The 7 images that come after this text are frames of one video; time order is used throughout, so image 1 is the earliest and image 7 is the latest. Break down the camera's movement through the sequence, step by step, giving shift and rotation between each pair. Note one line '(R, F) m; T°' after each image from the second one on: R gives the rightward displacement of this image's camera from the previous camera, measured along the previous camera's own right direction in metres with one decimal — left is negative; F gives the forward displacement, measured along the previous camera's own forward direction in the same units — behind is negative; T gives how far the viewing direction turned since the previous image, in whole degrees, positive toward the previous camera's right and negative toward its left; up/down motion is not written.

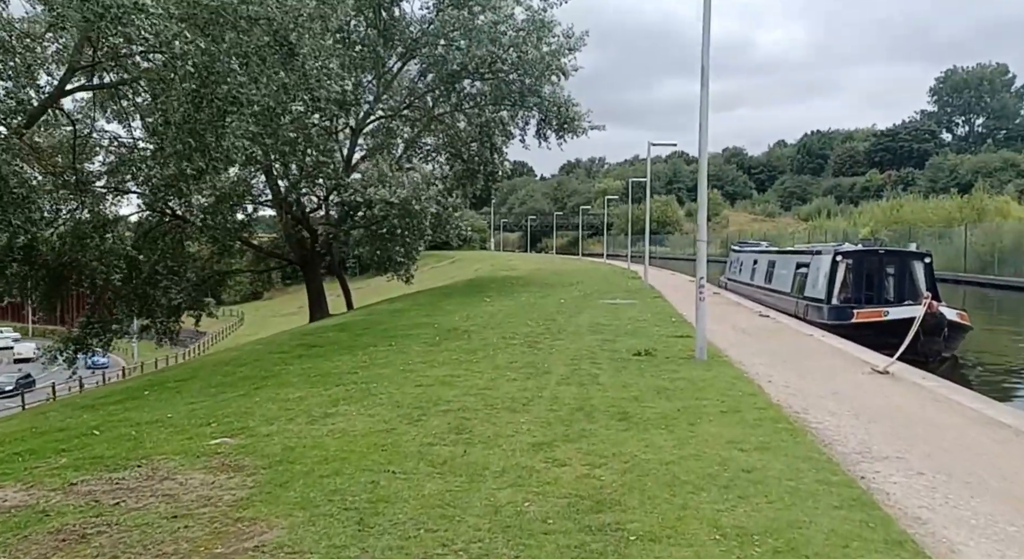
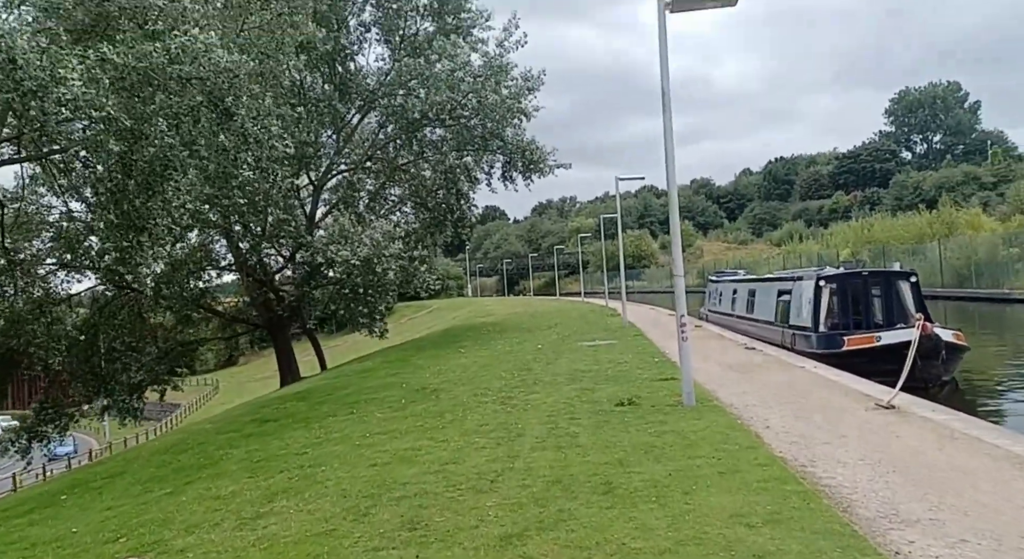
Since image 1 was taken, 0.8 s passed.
(+0.2, +1.0) m; +2°
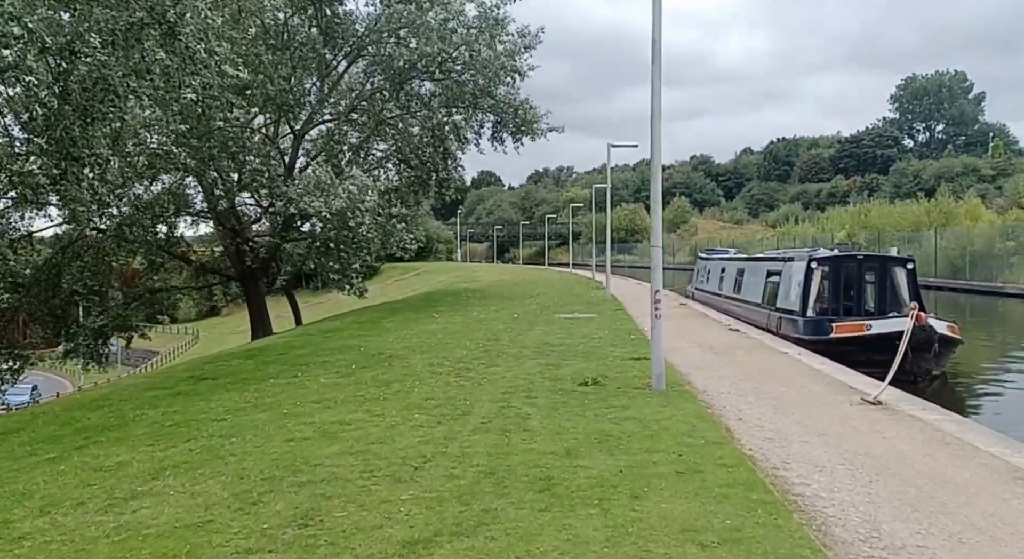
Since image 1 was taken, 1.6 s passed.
(+0.4, +1.0) m; +1°
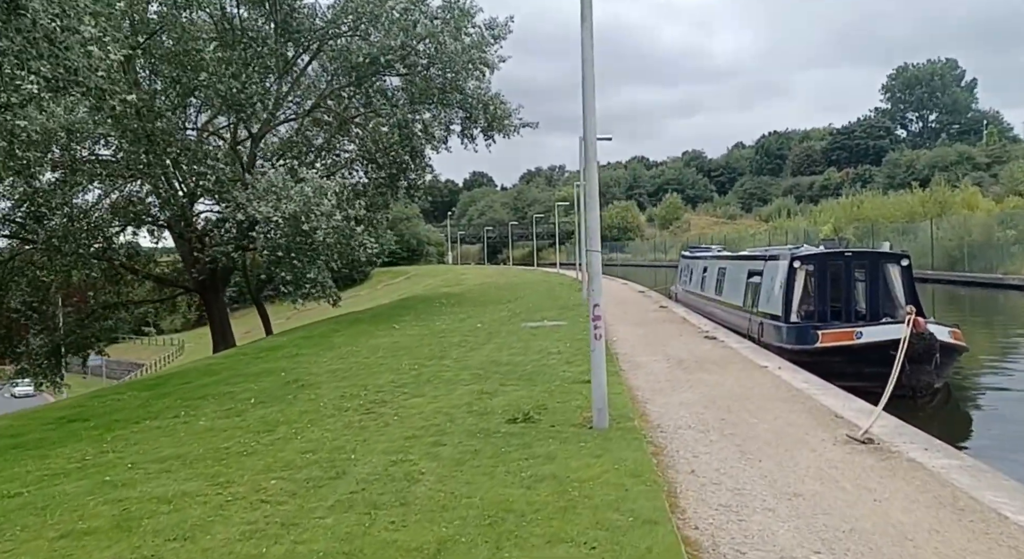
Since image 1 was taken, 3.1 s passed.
(+0.9, +1.9) m; 0°
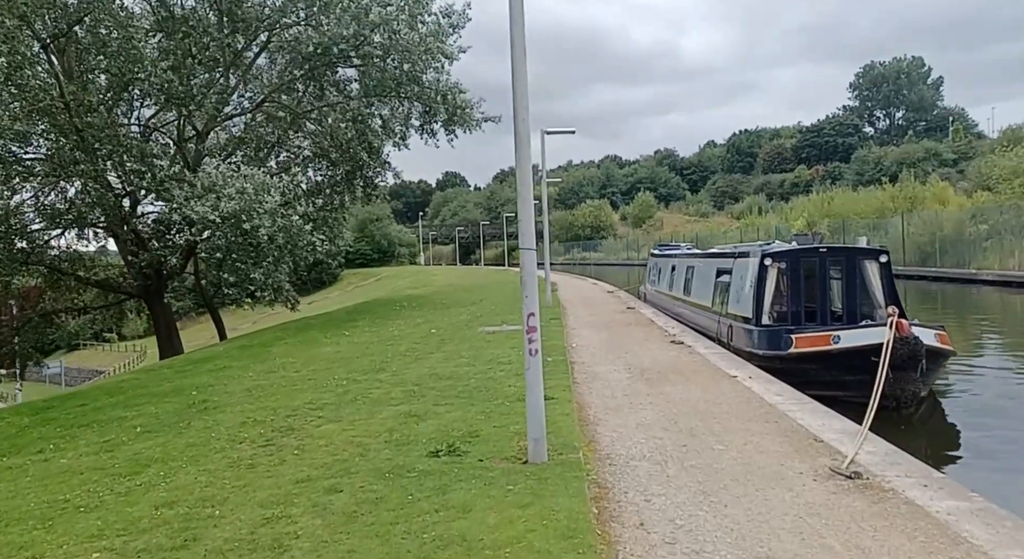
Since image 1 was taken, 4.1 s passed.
(+0.5, +1.4) m; +2°
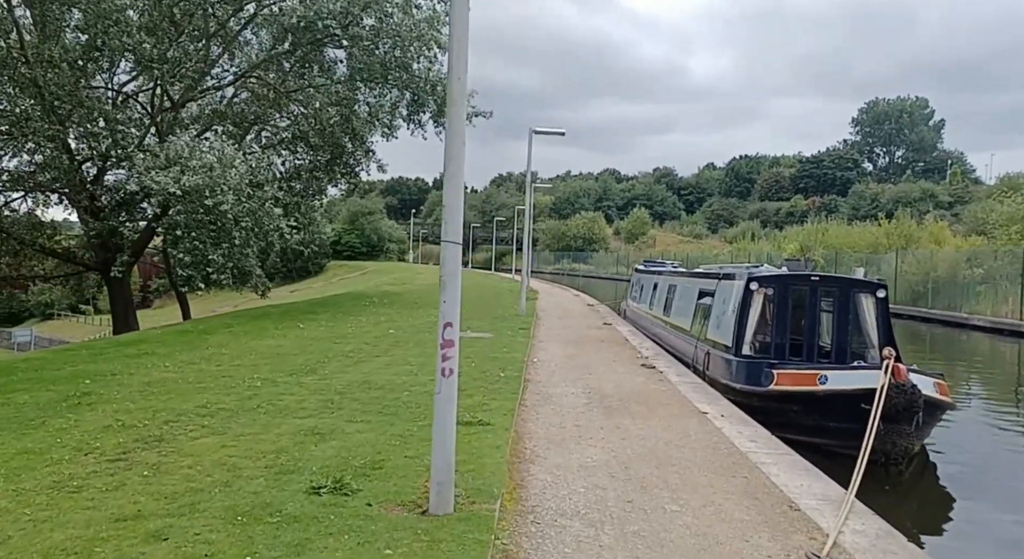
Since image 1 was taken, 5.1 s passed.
(+0.5, +1.4) m; +1°
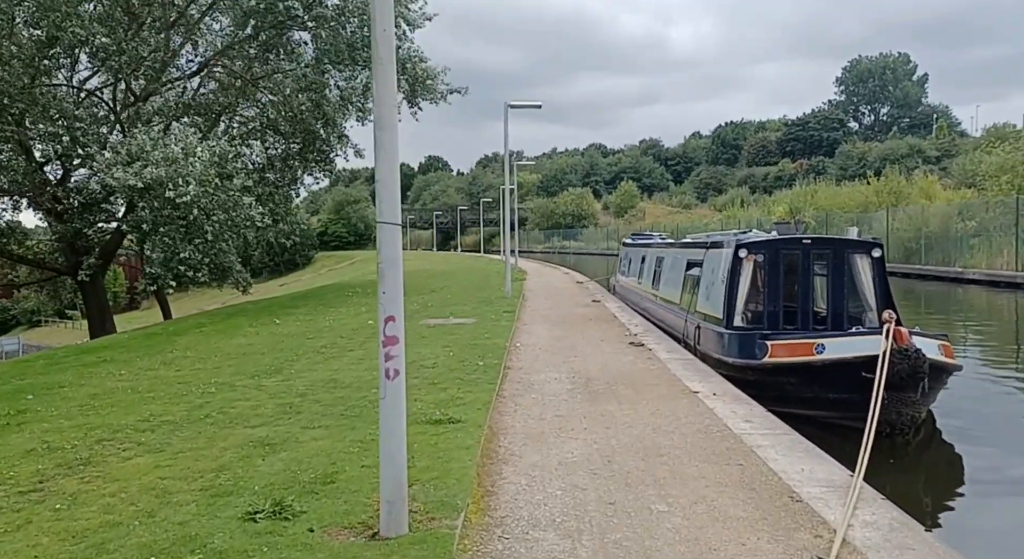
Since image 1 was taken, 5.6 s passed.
(+0.3, +0.7) m; 0°
